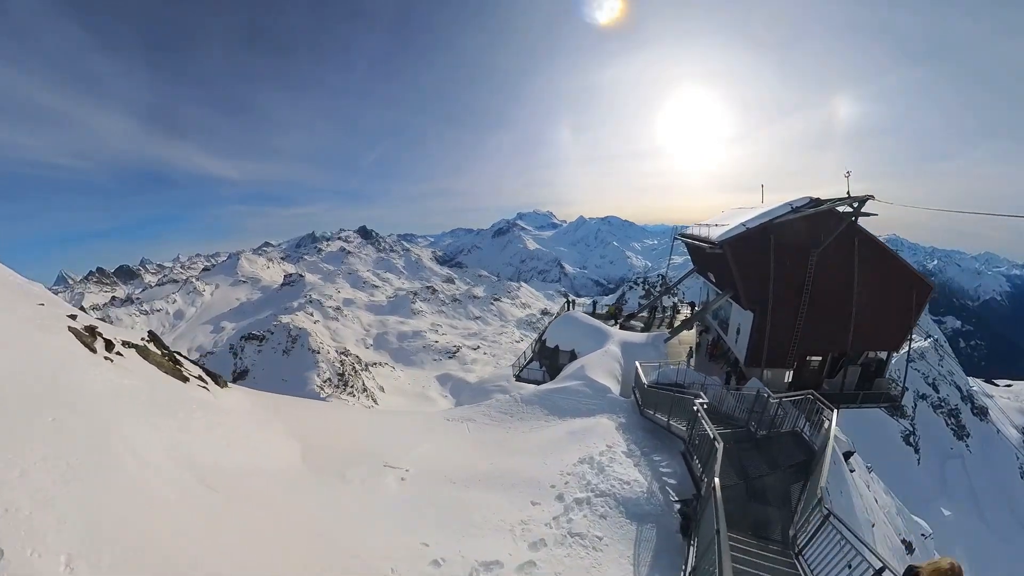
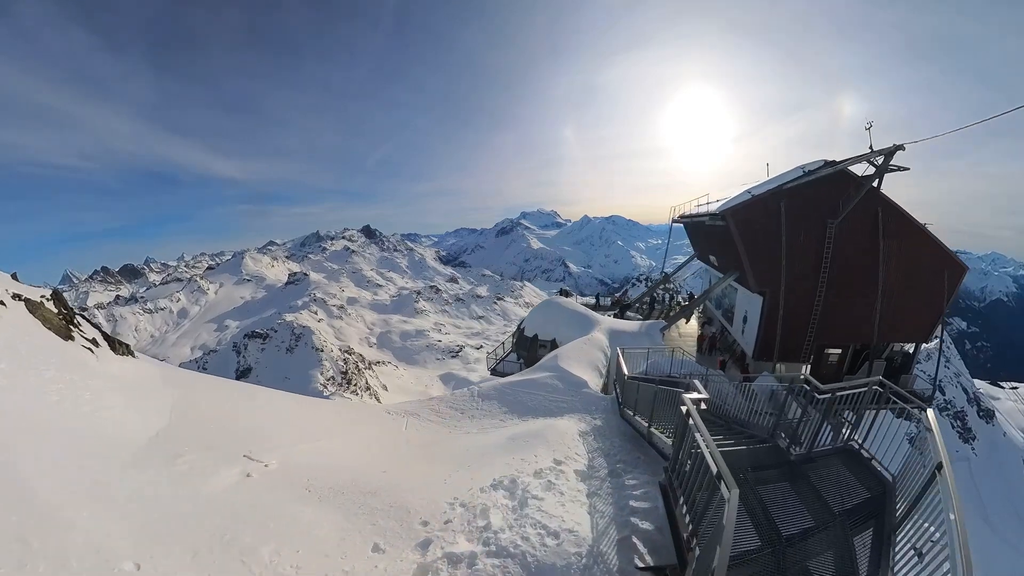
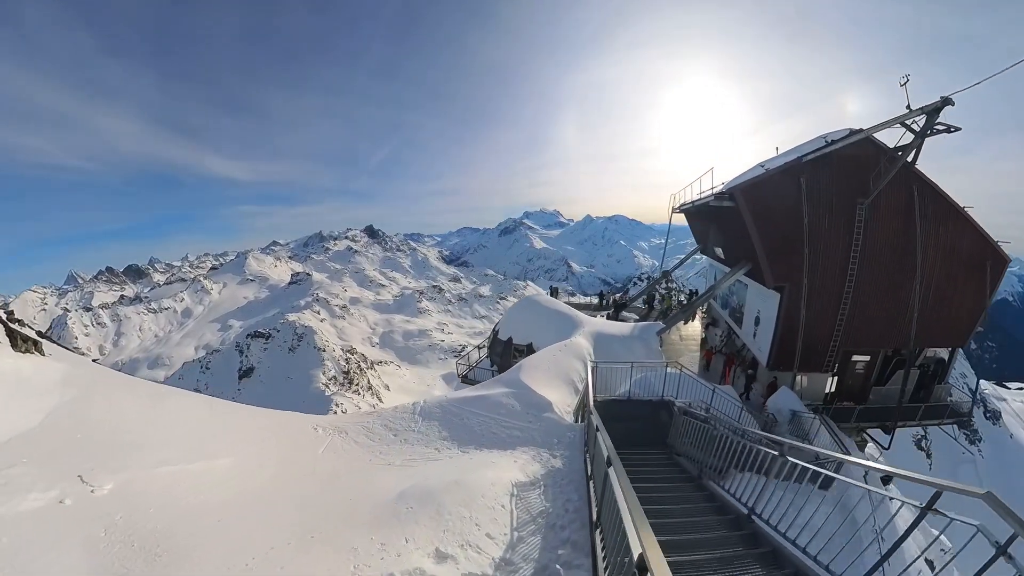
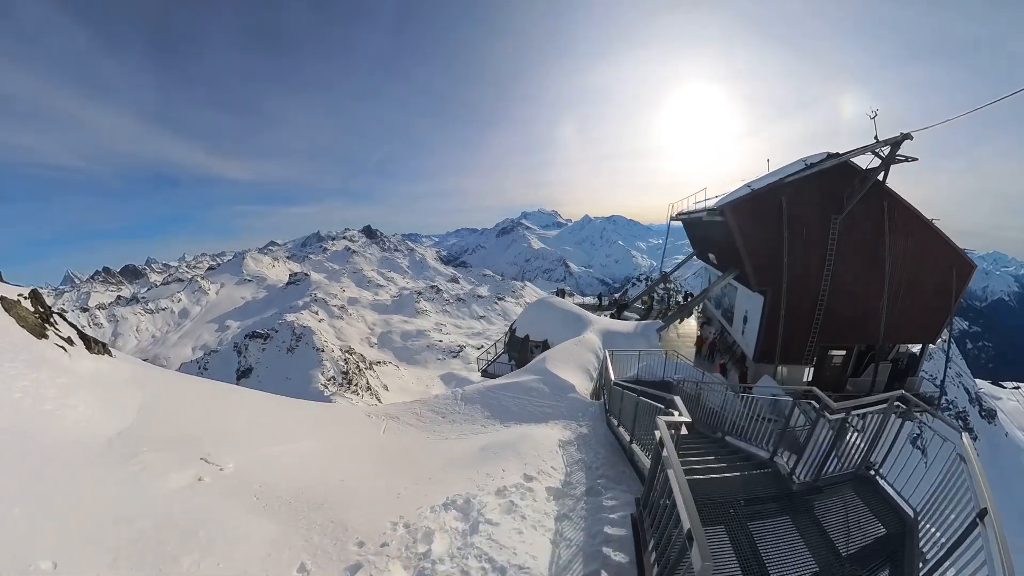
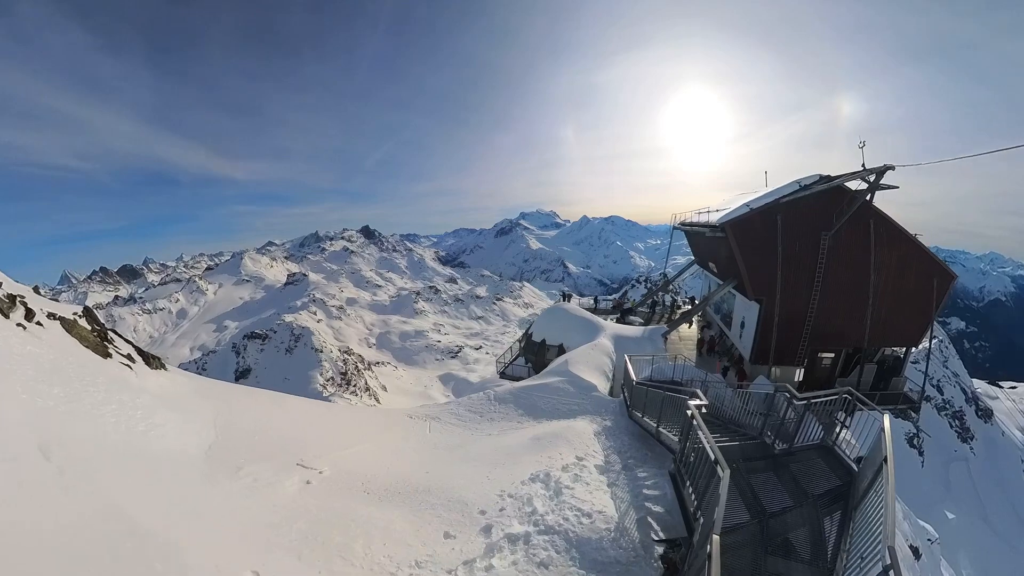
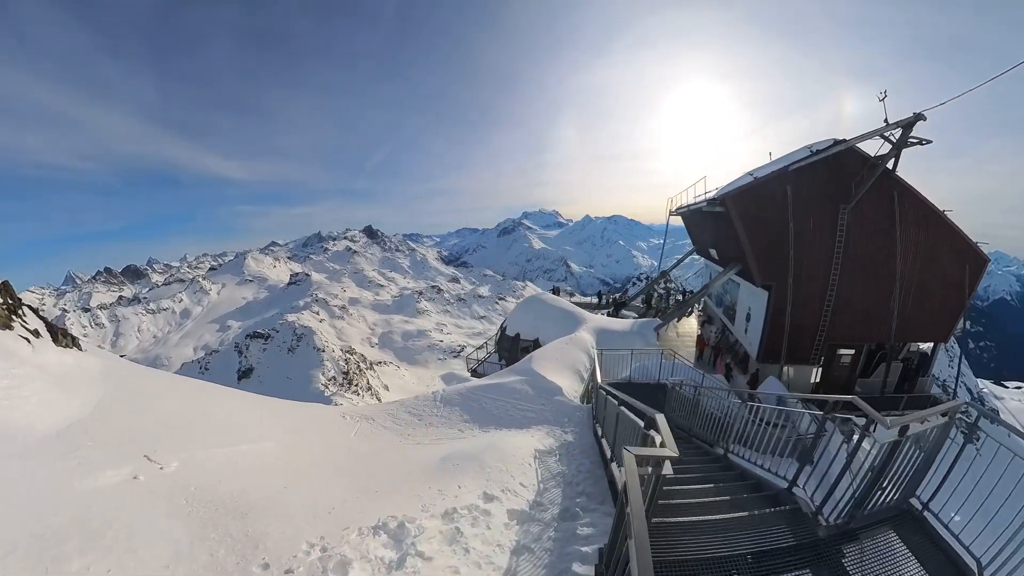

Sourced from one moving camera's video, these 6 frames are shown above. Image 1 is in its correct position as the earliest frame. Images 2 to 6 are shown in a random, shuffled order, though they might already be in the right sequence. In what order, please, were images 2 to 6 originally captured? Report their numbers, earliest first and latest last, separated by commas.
5, 2, 4, 6, 3
